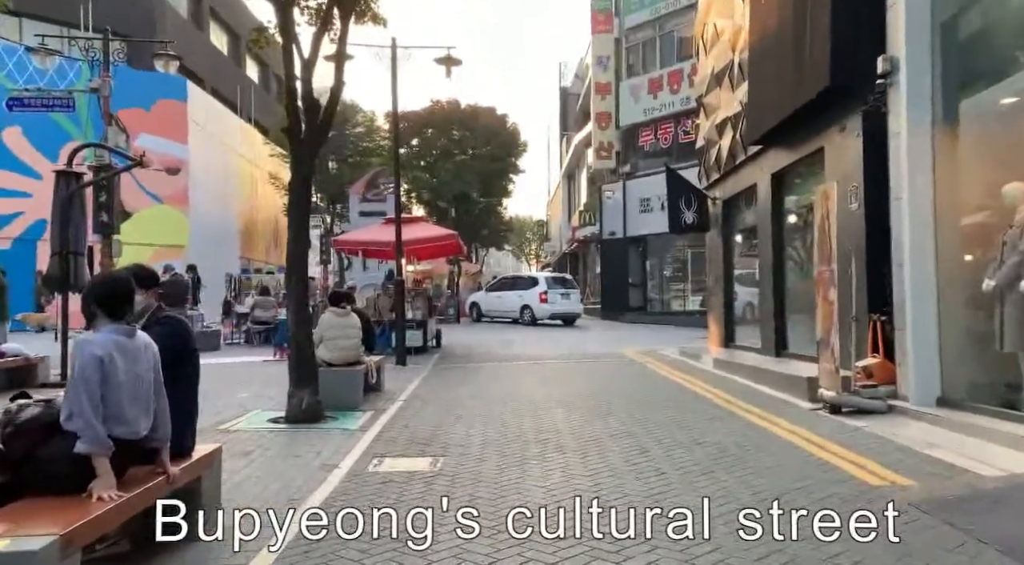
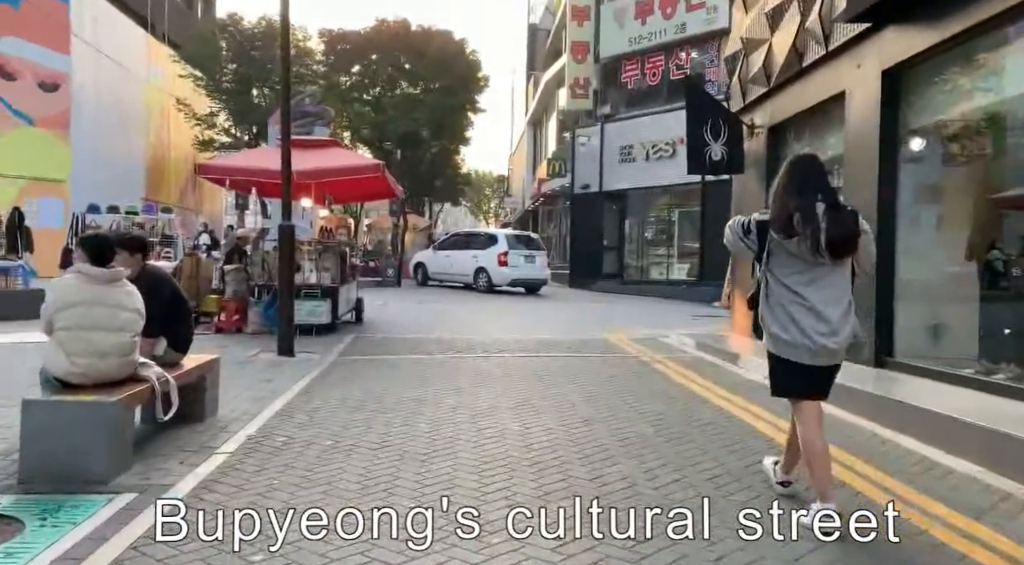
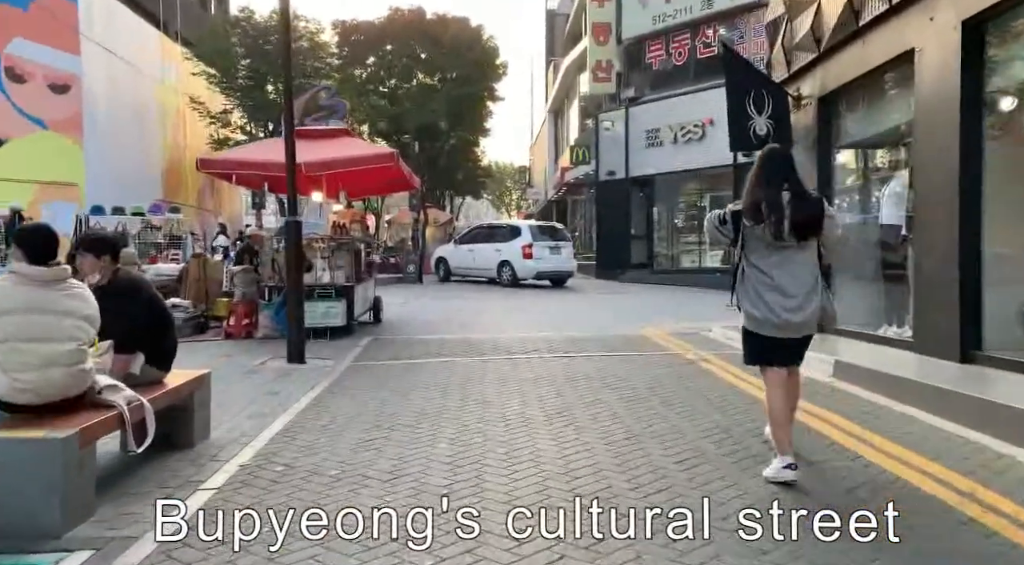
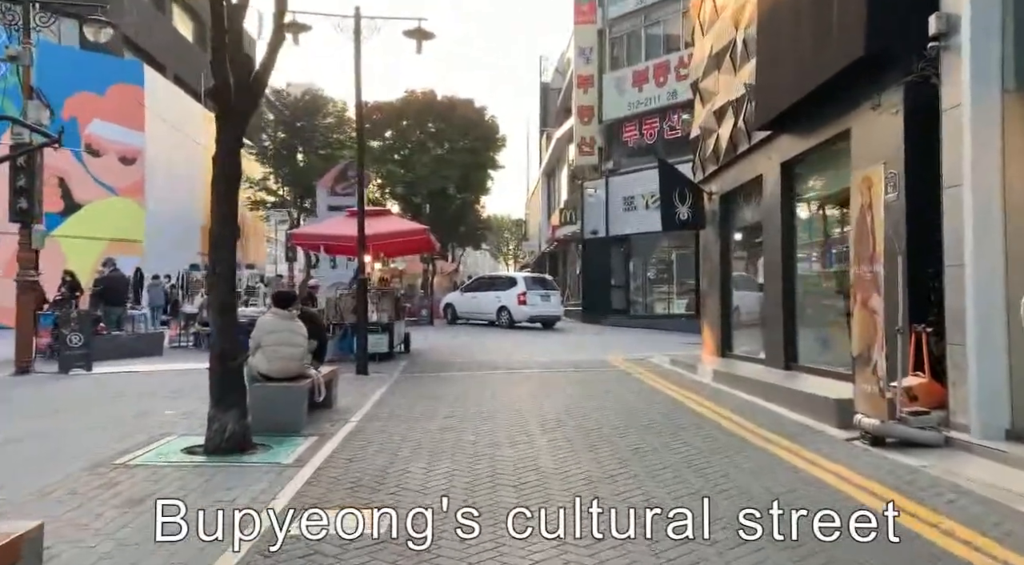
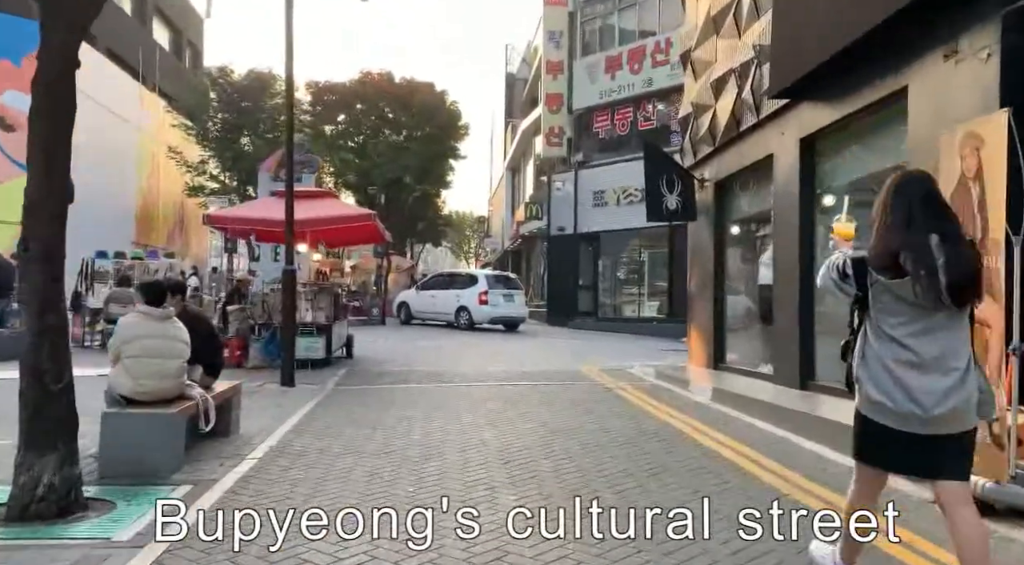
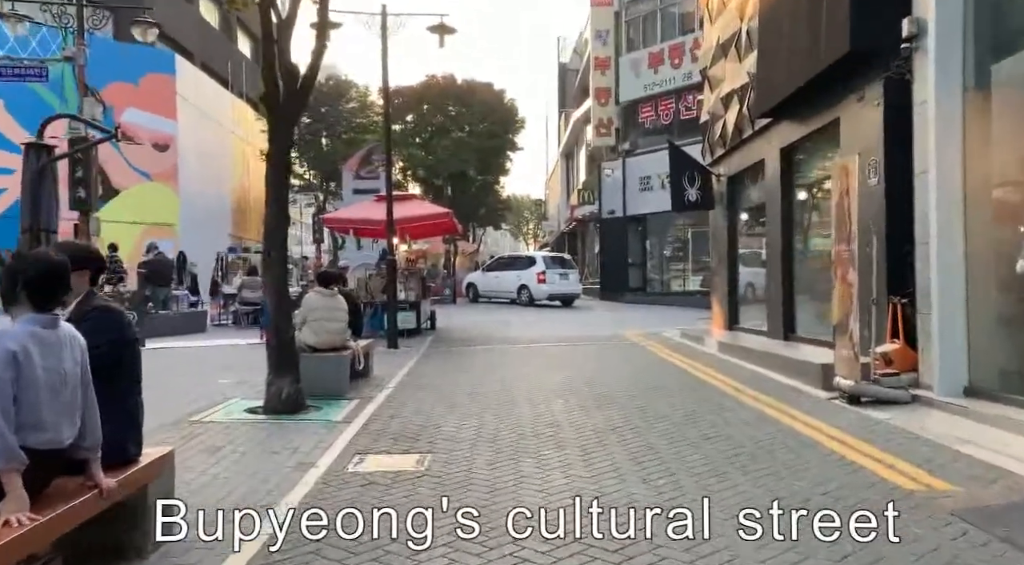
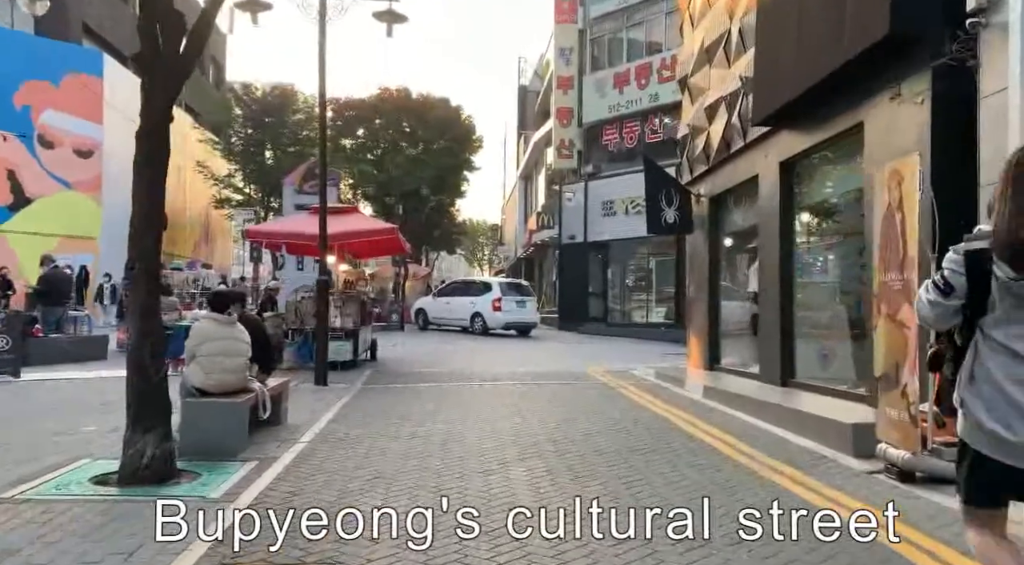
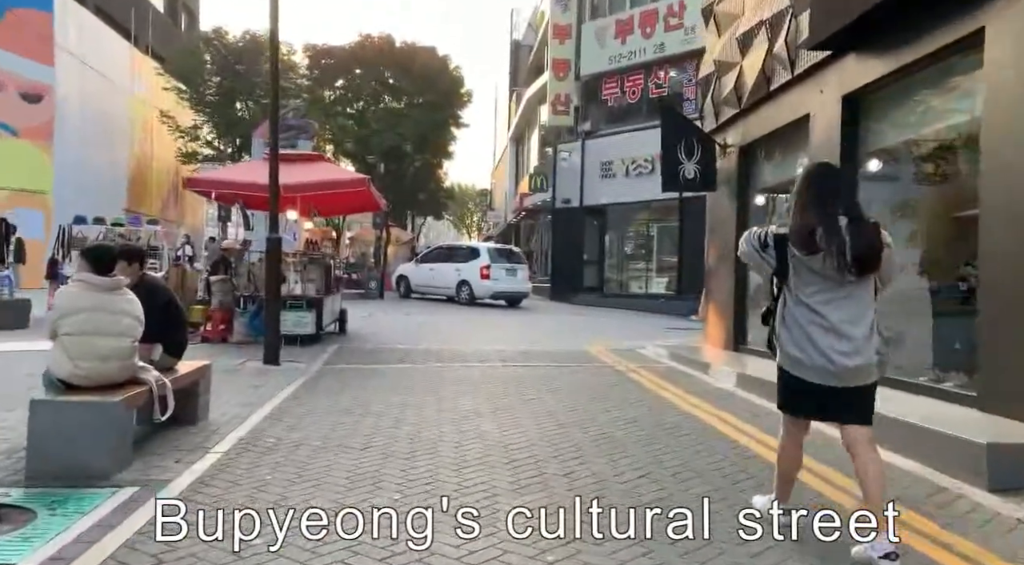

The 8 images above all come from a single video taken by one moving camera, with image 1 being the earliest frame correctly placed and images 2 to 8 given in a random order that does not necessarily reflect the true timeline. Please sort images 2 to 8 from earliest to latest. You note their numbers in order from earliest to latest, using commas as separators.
6, 4, 7, 5, 8, 2, 3
